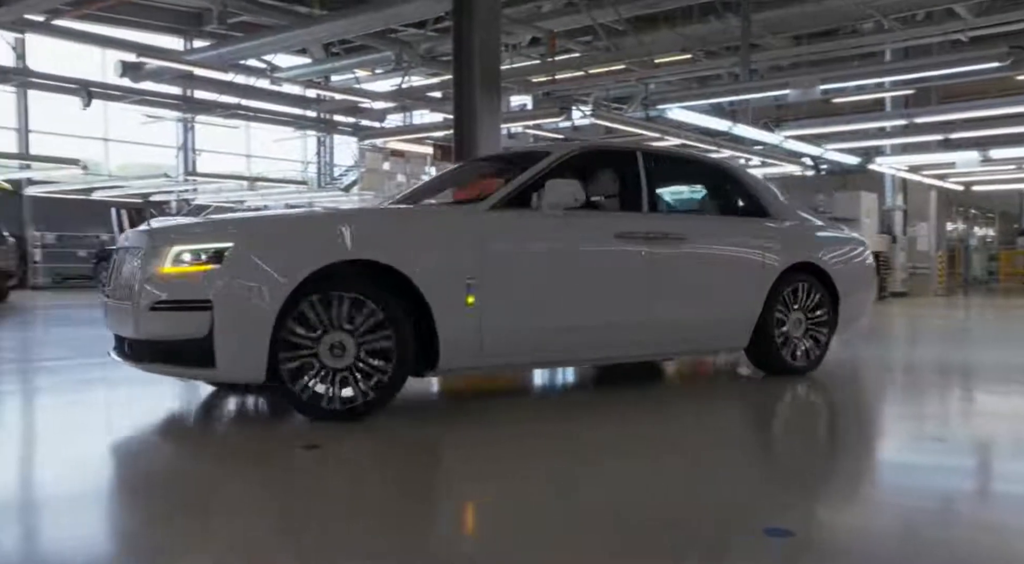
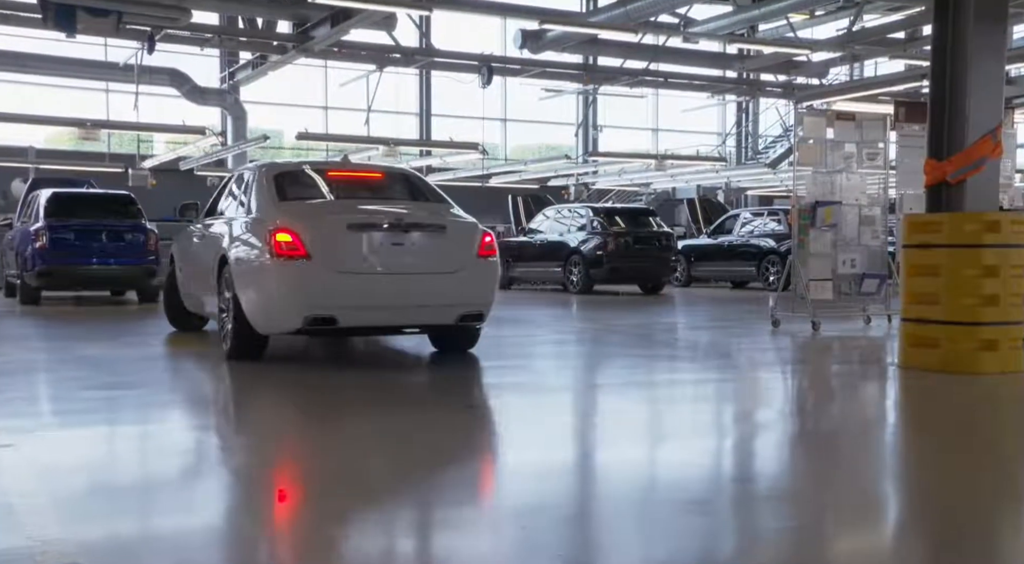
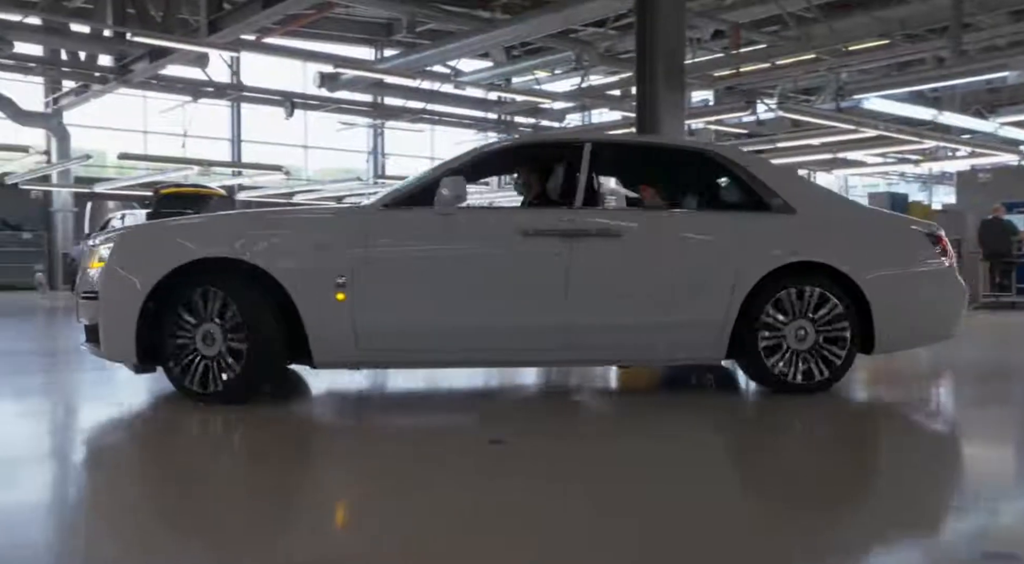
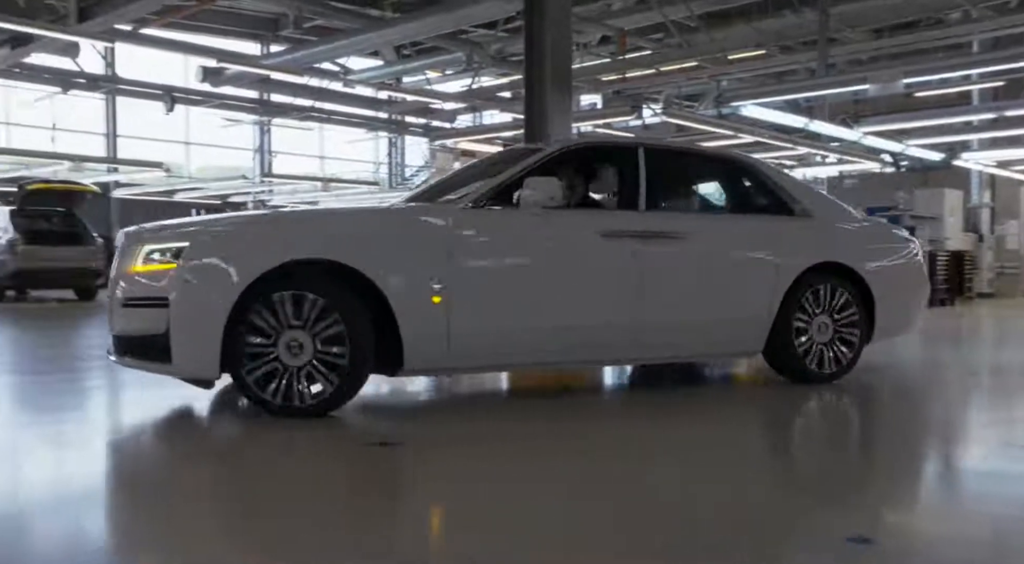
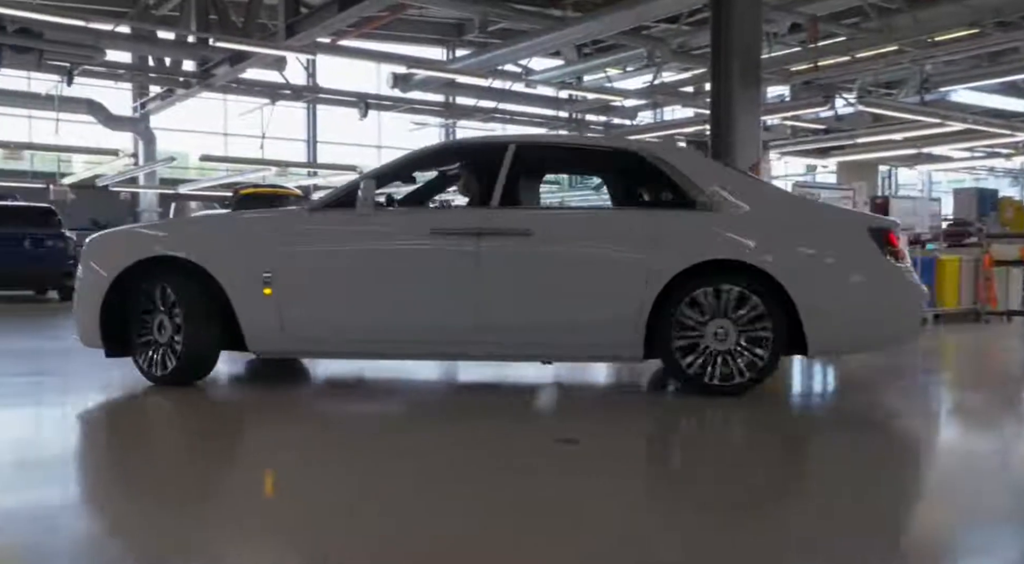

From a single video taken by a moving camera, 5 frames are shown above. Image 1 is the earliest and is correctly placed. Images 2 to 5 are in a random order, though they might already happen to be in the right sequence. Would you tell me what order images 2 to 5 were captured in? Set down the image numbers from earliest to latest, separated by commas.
4, 3, 5, 2
